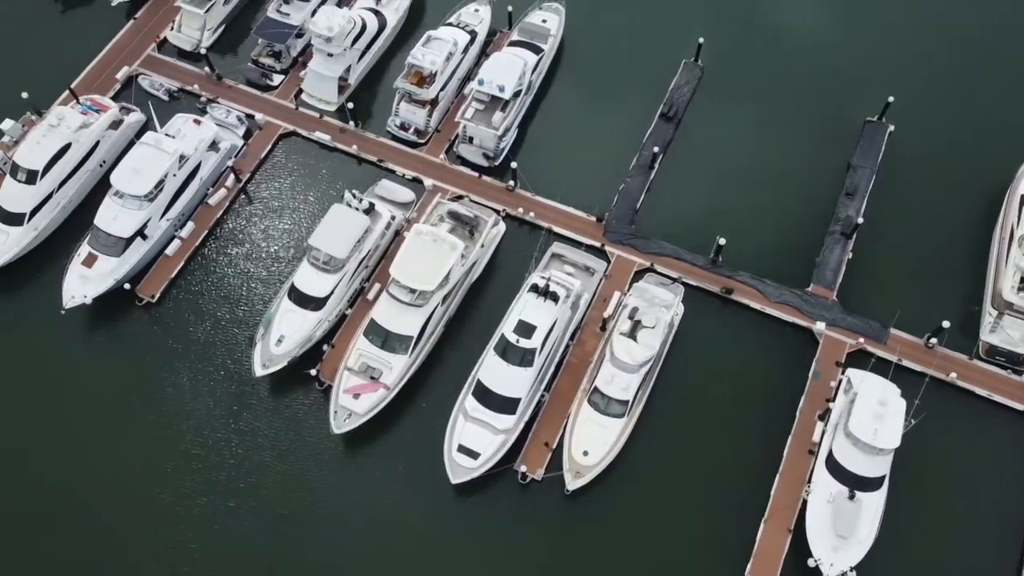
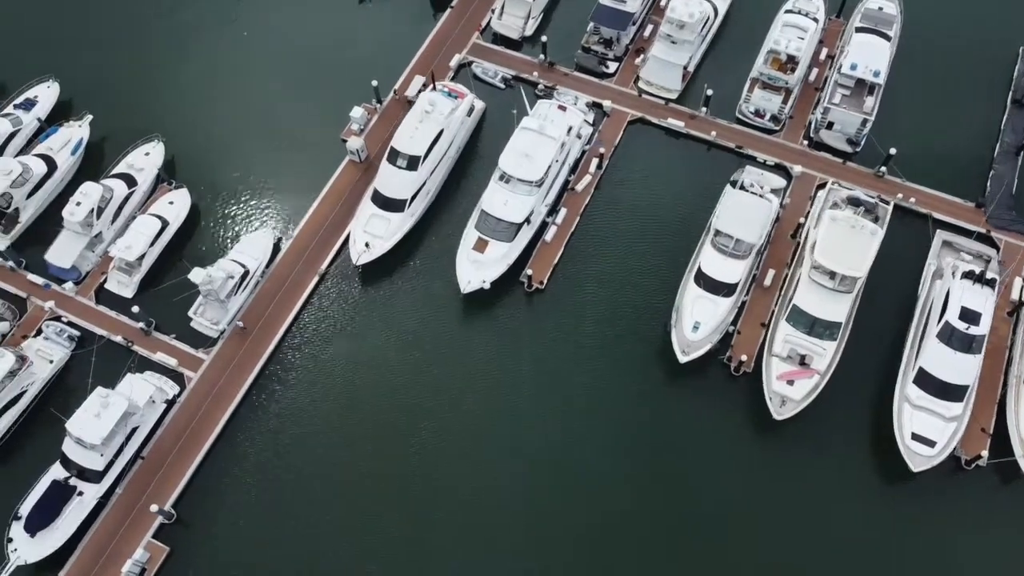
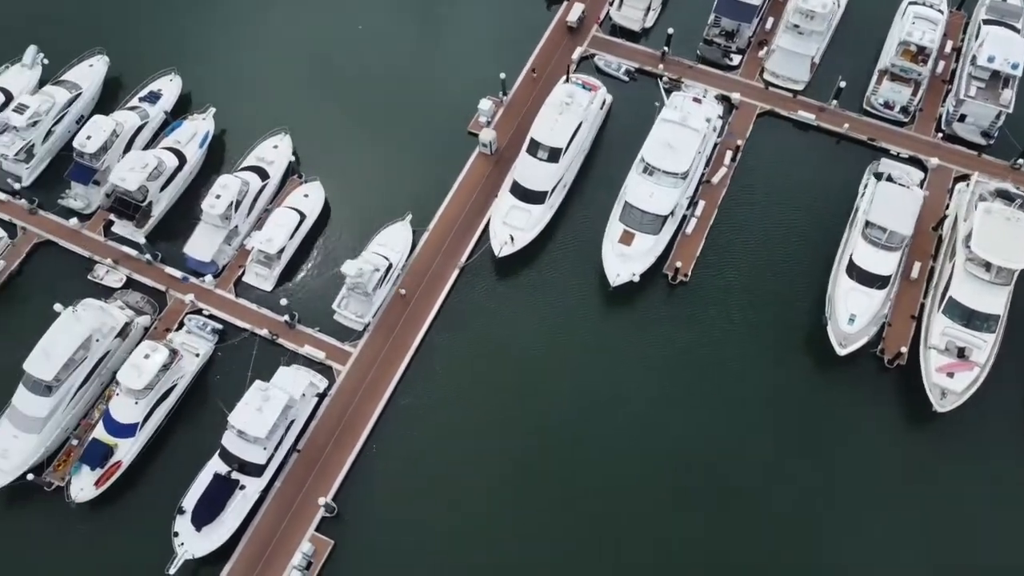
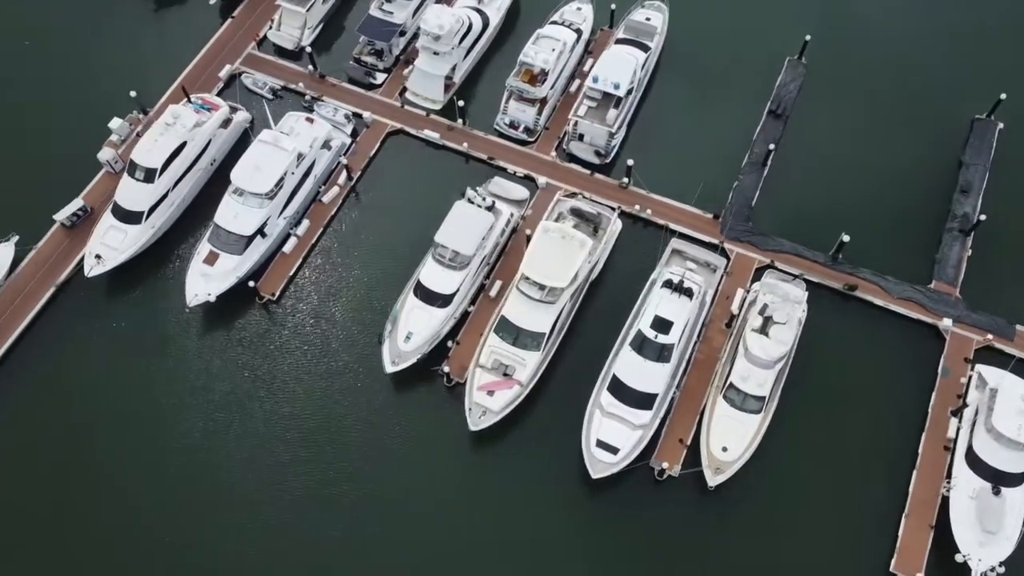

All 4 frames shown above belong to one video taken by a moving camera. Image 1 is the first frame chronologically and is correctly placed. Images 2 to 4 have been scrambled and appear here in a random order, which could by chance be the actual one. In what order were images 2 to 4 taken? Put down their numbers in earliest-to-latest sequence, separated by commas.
4, 2, 3
